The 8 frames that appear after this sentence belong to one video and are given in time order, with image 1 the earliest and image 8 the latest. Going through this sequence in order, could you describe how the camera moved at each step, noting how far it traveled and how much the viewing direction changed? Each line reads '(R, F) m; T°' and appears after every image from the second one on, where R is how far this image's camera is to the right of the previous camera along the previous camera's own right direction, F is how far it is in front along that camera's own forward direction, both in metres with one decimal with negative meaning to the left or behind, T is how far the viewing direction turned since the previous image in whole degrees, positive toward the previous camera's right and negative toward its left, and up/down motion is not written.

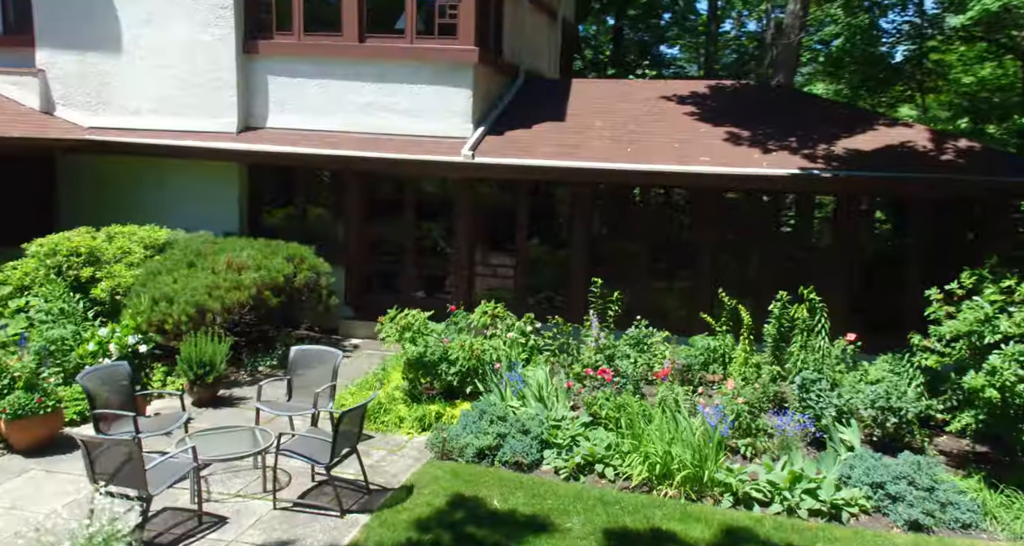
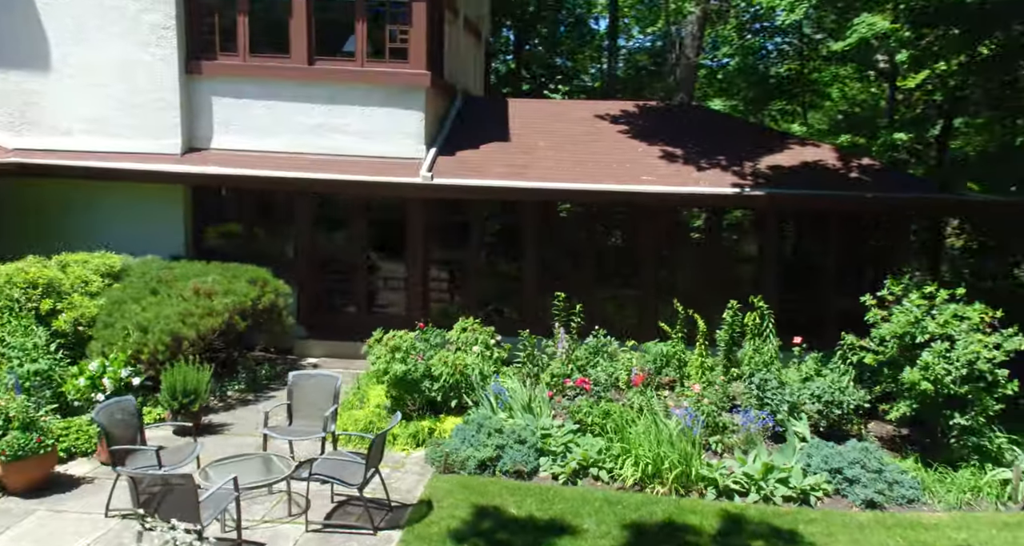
(-0.9, -0.3) m; +8°
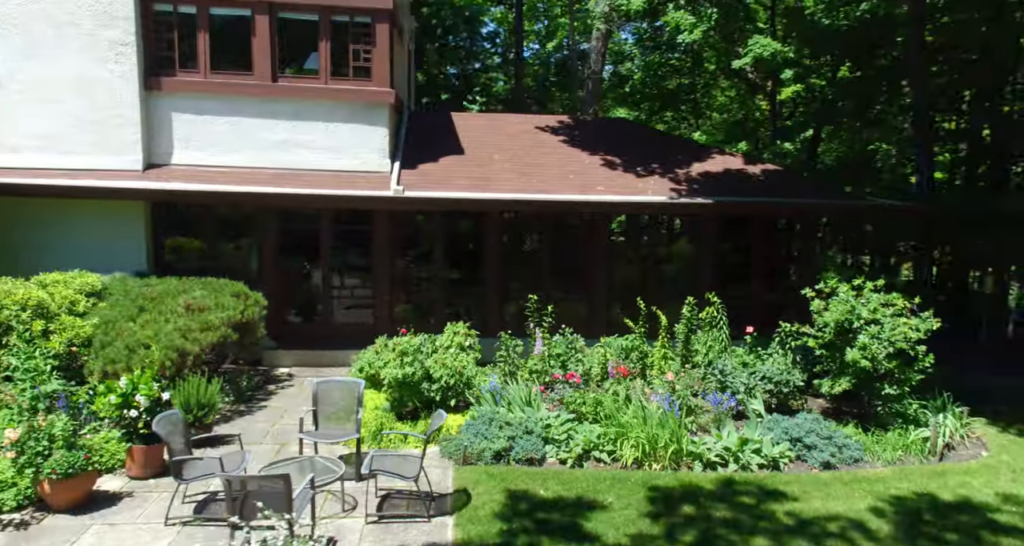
(-1.2, -0.6) m; +9°
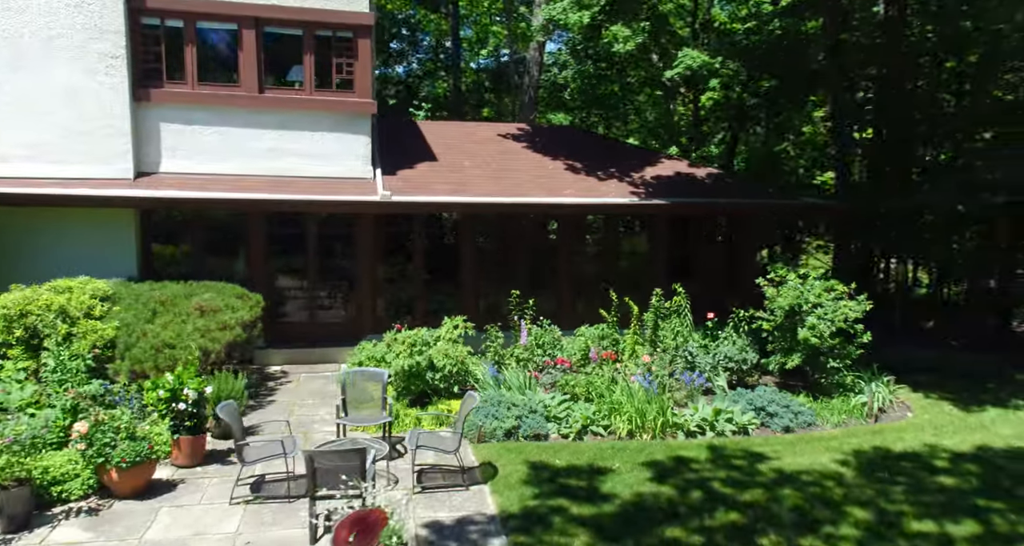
(-0.9, -0.8) m; +6°
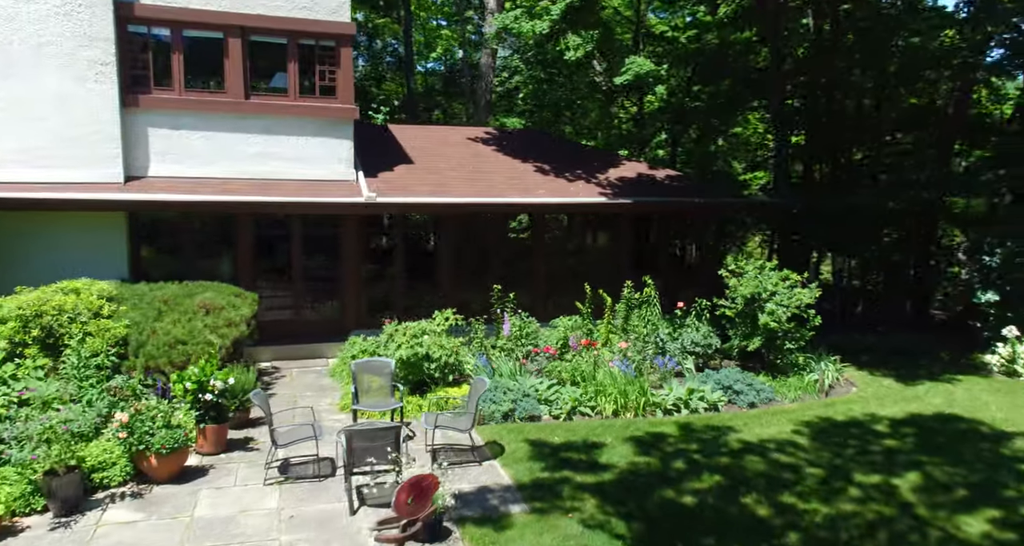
(-0.7, -0.7) m; +5°
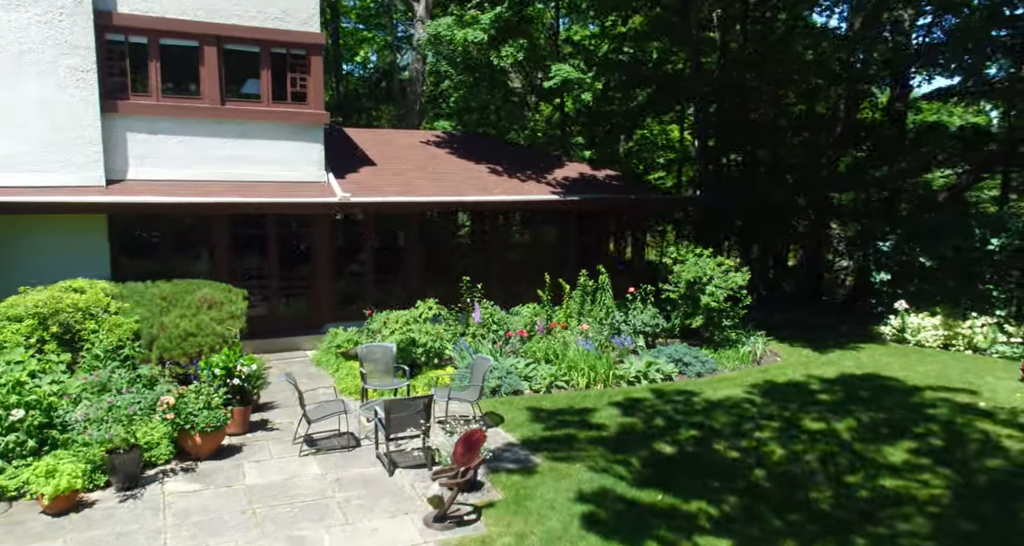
(-1.1, -1.0) m; +8°
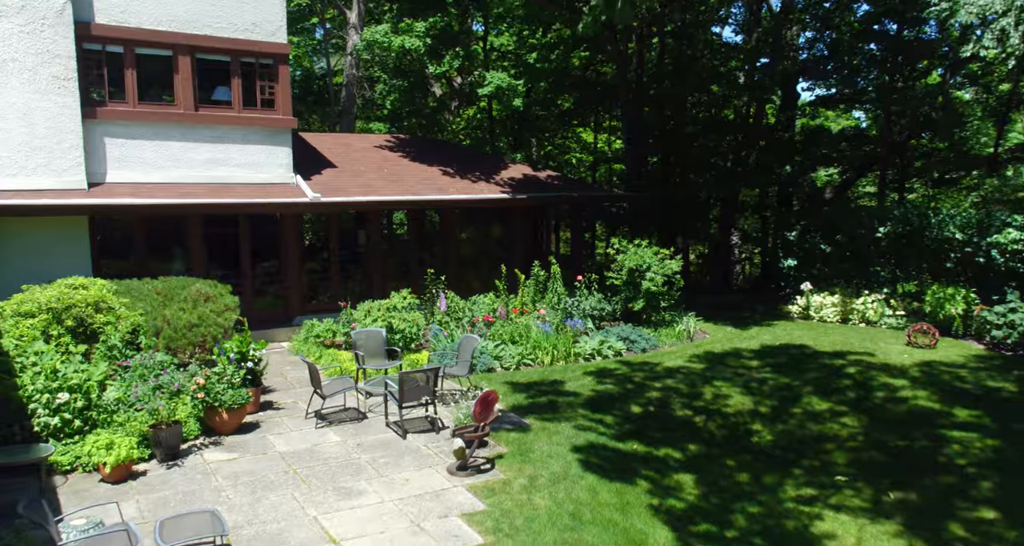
(-1.0, -1.1) m; +7°
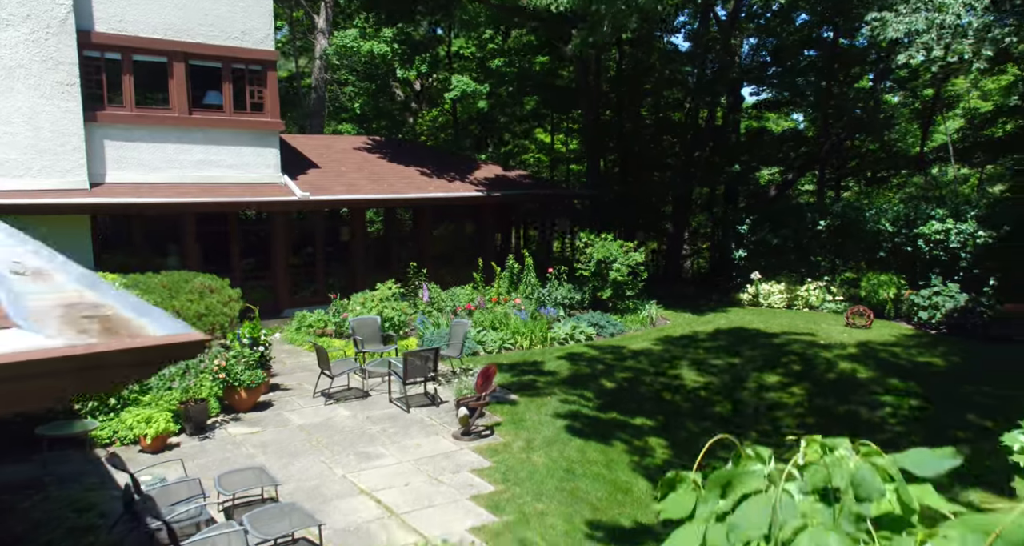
(-0.5, -1.0) m; +4°
